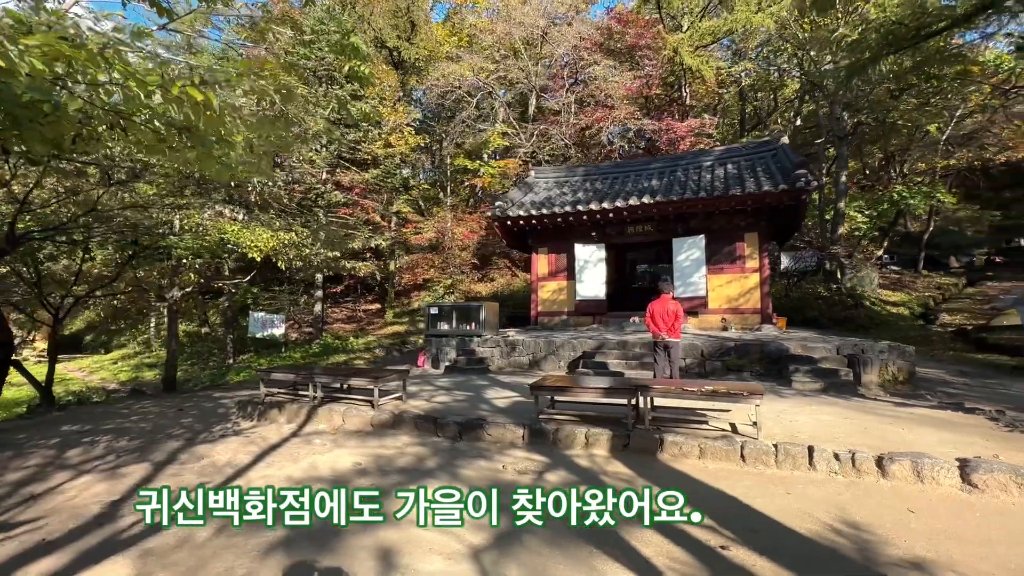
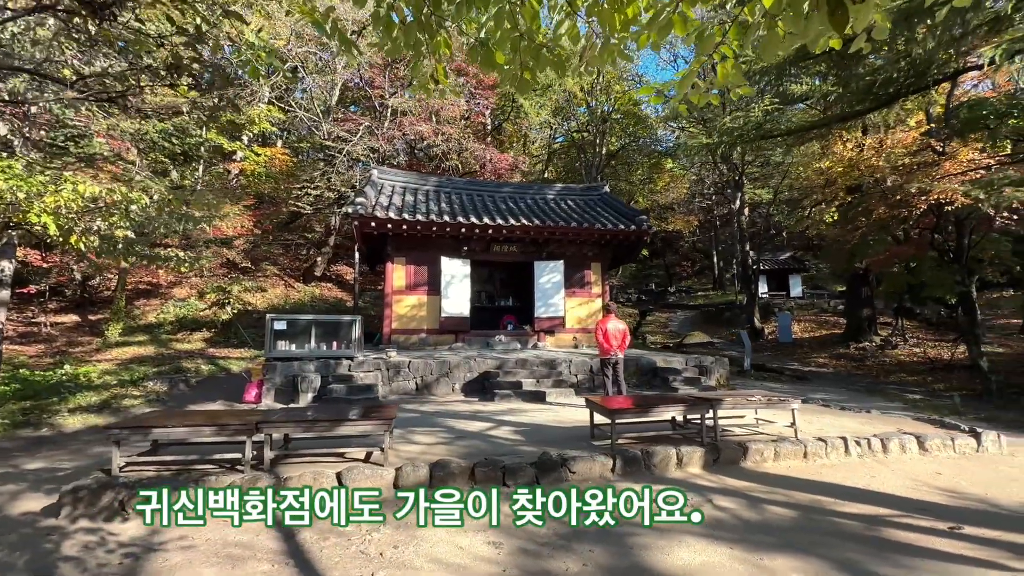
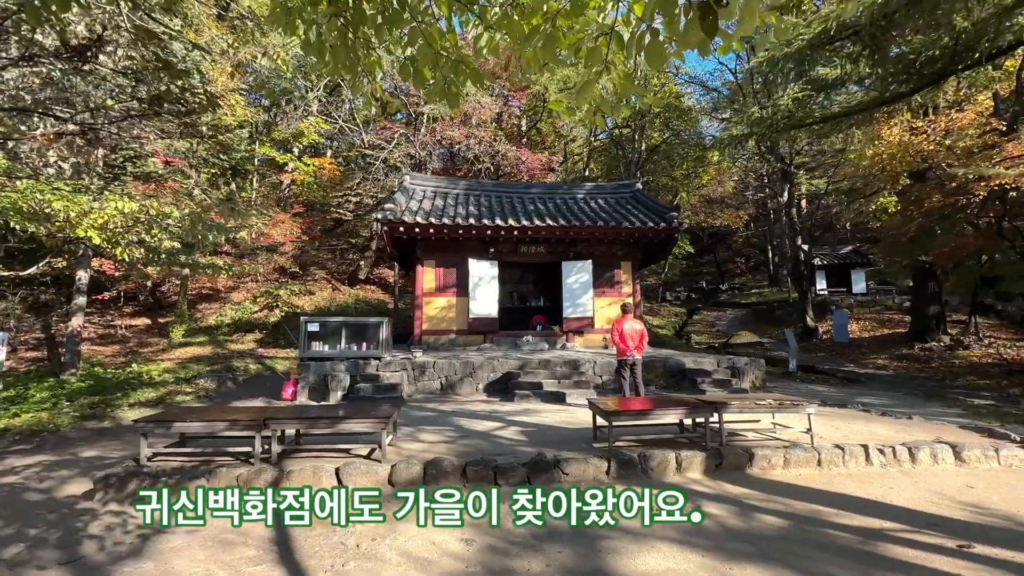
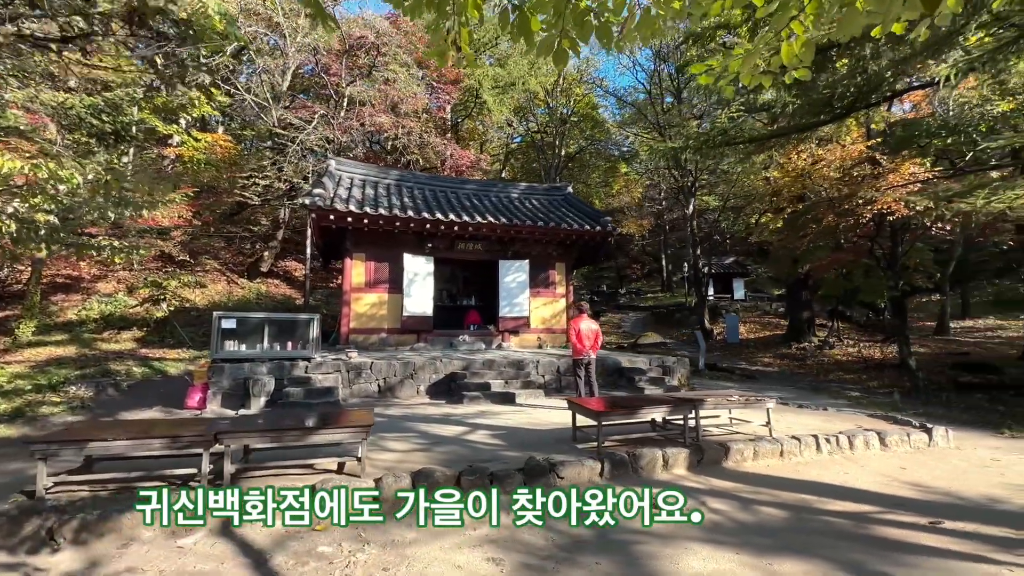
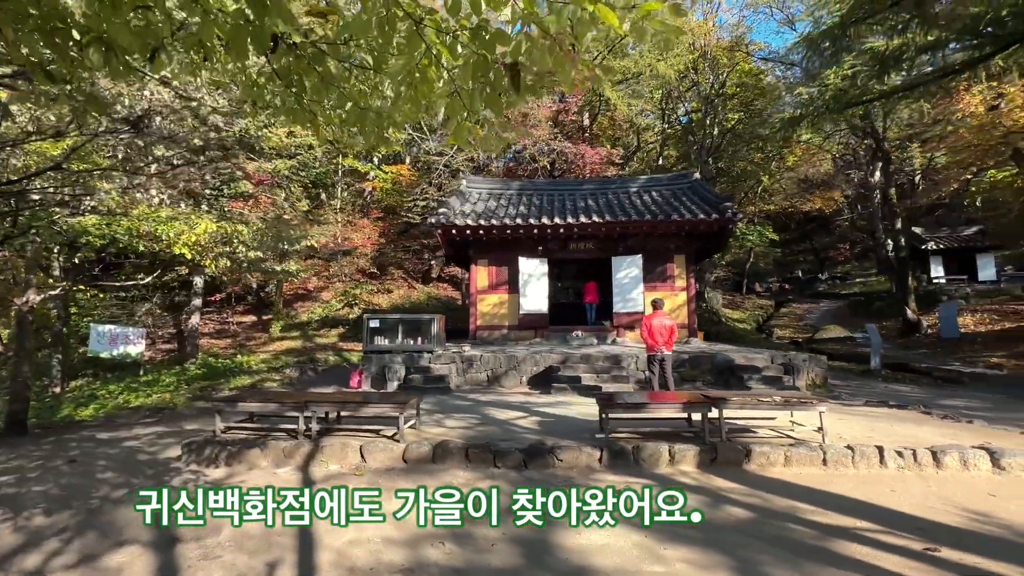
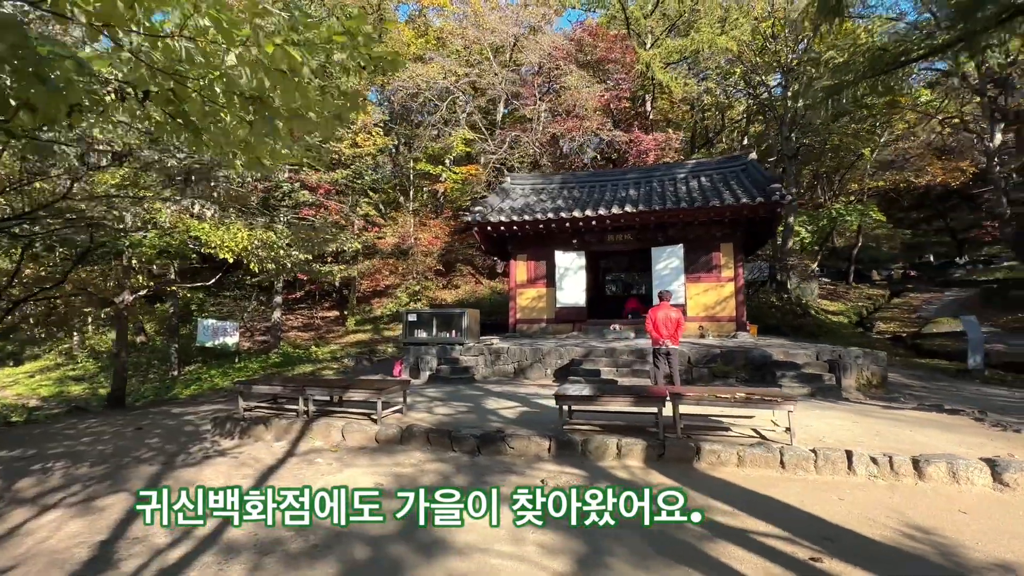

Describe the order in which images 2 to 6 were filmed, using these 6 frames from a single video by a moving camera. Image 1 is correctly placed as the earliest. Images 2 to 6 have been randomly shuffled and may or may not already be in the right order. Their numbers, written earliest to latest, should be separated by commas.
6, 5, 3, 2, 4
